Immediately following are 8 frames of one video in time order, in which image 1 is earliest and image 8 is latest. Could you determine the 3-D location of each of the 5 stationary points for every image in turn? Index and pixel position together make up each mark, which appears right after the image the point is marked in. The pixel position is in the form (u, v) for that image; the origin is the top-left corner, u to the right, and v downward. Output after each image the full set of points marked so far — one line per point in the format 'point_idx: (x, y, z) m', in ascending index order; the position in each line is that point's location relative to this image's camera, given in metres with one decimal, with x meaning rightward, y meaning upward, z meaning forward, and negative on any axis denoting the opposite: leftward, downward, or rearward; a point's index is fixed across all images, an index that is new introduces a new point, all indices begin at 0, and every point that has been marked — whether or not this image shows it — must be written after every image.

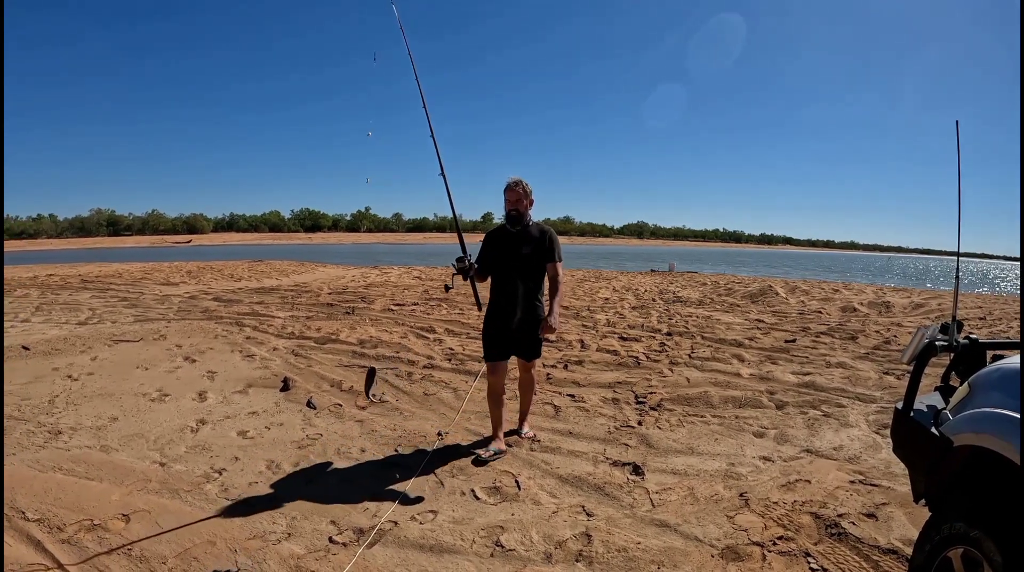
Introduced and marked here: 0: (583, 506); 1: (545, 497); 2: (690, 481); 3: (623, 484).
0: (+0.4, -1.1, +2.6) m
1: (+0.3, -1.1, +2.6) m
2: (+1.0, -1.0, +2.7) m
3: (+0.7, -1.0, +2.7) m
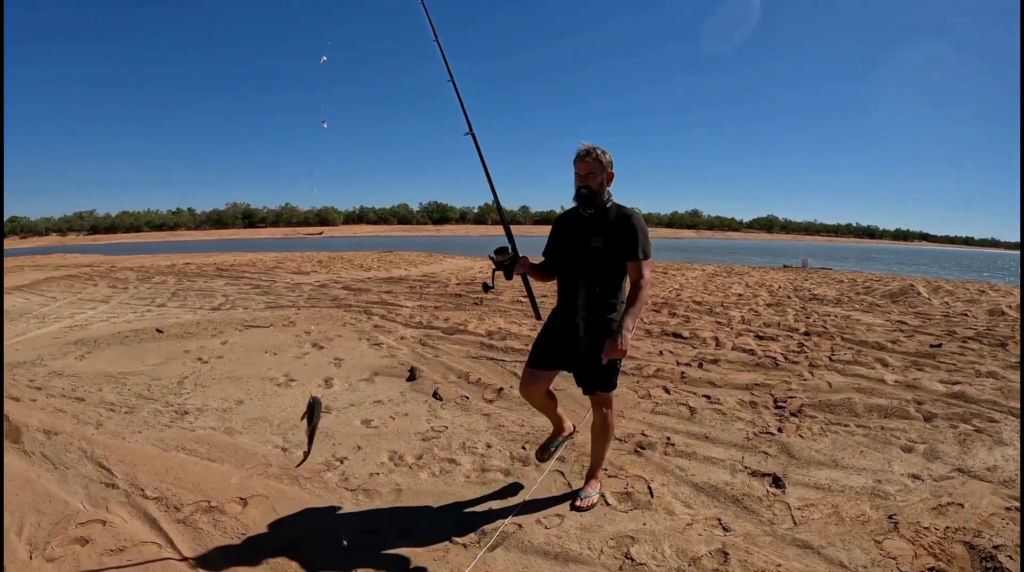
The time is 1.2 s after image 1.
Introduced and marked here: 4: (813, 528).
0: (+1.0, -1.0, +2.3) m
1: (+0.8, -1.0, +2.4) m
2: (+1.5, -1.0, +2.5) m
3: (+1.2, -1.0, +2.5) m
4: (+1.3, -1.1, +2.3) m
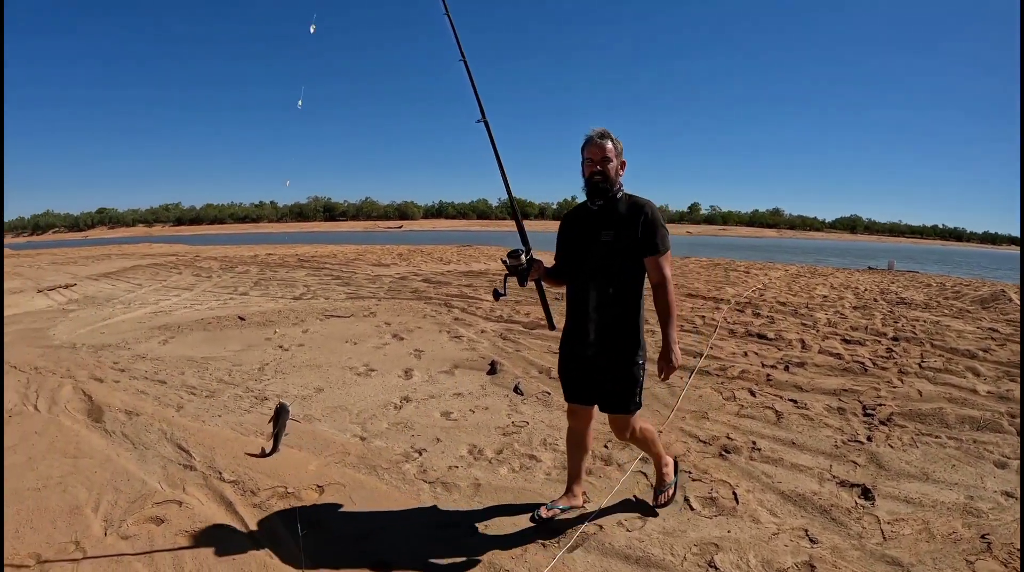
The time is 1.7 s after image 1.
0: (+1.3, -1.0, +2.2) m
1: (+1.1, -1.0, +2.3) m
2: (+1.9, -1.0, +2.3) m
3: (+1.5, -1.0, +2.3) m
4: (+1.6, -1.1, +2.1) m
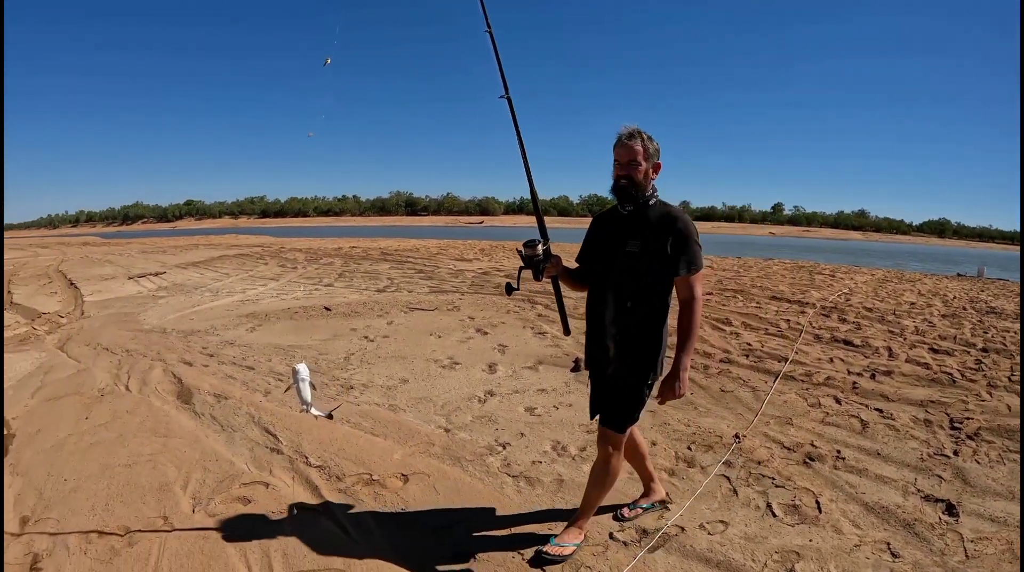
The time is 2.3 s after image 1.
0: (+1.6, -1.1, +2.2) m
1: (+1.4, -1.1, +2.3) m
2: (+2.2, -1.1, +2.3) m
3: (+1.8, -1.1, +2.3) m
4: (+1.9, -1.1, +2.1) m
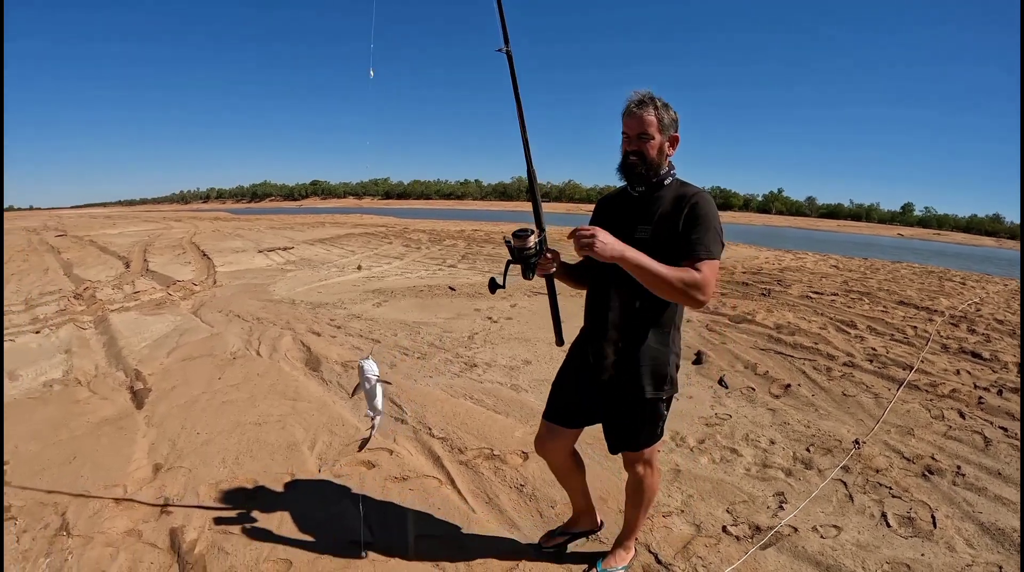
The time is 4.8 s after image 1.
0: (+2.0, -1.2, +2.1) m
1: (+1.9, -1.1, +2.3) m
2: (+2.6, -1.2, +2.2) m
3: (+2.3, -1.2, +2.3) m
4: (+2.3, -1.2, +2.0) m
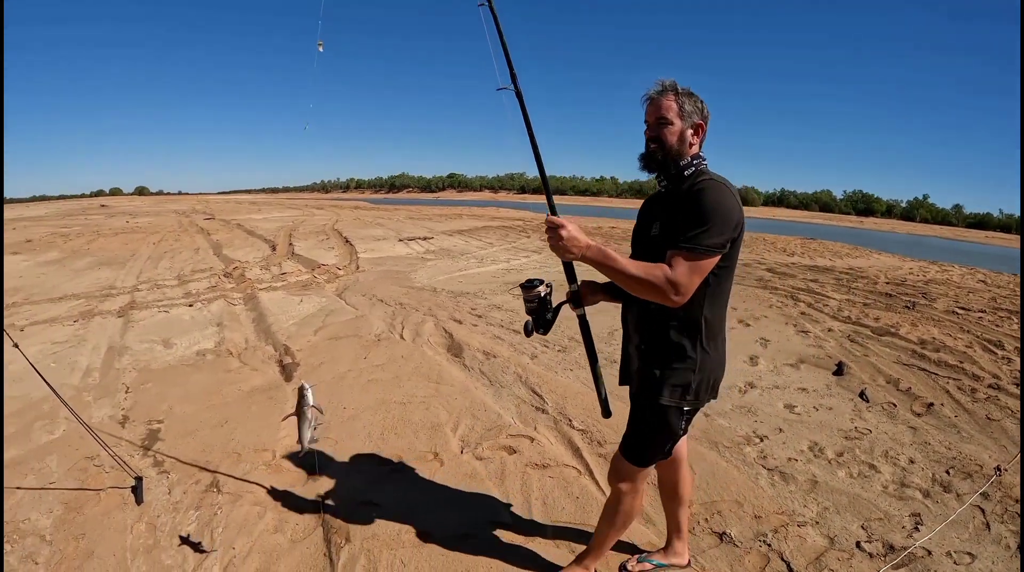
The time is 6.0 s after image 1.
0: (+2.5, -1.3, +2.1) m
1: (+2.4, -1.3, +2.2) m
2: (+3.1, -1.4, +2.2) m
3: (+2.8, -1.4, +2.2) m
4: (+2.9, -1.4, +2.0) m
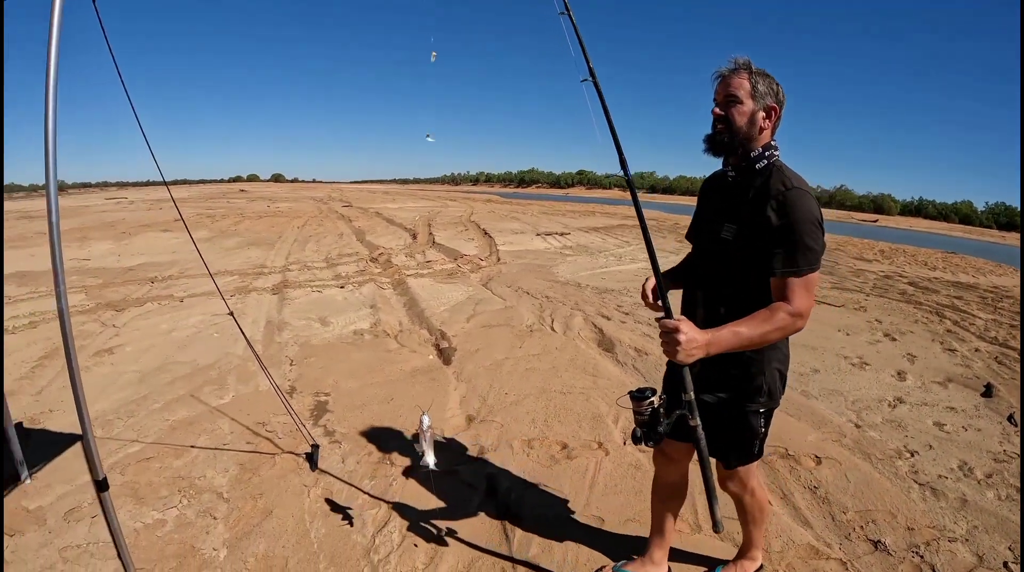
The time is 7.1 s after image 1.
0: (+3.2, -1.5, +2.4) m
1: (+3.1, -1.4, +2.5) m
2: (+3.8, -1.6, +2.4) m
3: (+3.5, -1.5, +2.5) m
4: (+3.6, -1.6, +2.2) m
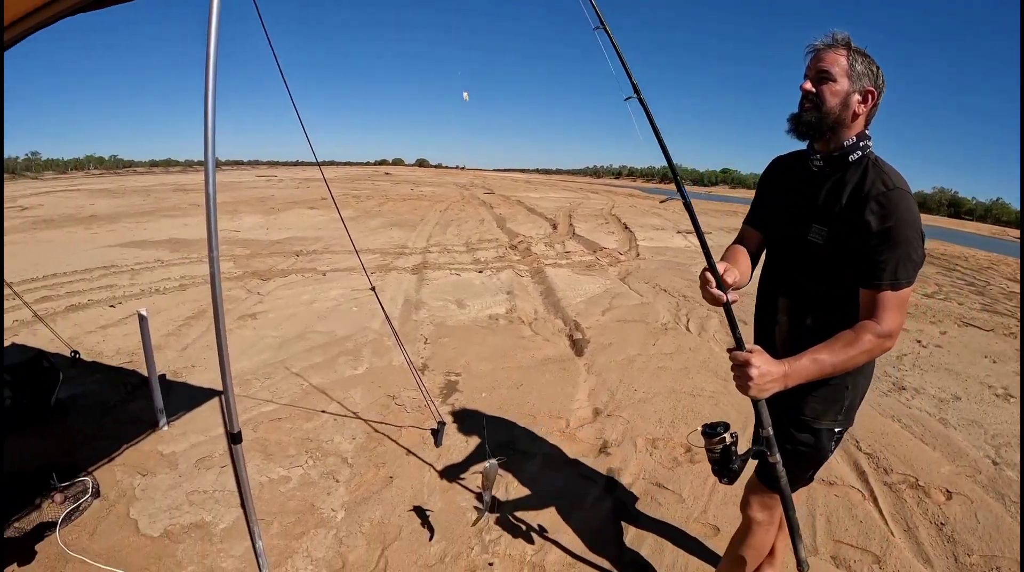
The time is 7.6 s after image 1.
0: (+3.8, -1.8, +2.1) m
1: (+3.7, -1.7, +2.3) m
2: (+4.4, -1.9, +2.1) m
3: (+4.1, -1.8, +2.2) m
4: (+4.1, -1.9, +2.0) m
